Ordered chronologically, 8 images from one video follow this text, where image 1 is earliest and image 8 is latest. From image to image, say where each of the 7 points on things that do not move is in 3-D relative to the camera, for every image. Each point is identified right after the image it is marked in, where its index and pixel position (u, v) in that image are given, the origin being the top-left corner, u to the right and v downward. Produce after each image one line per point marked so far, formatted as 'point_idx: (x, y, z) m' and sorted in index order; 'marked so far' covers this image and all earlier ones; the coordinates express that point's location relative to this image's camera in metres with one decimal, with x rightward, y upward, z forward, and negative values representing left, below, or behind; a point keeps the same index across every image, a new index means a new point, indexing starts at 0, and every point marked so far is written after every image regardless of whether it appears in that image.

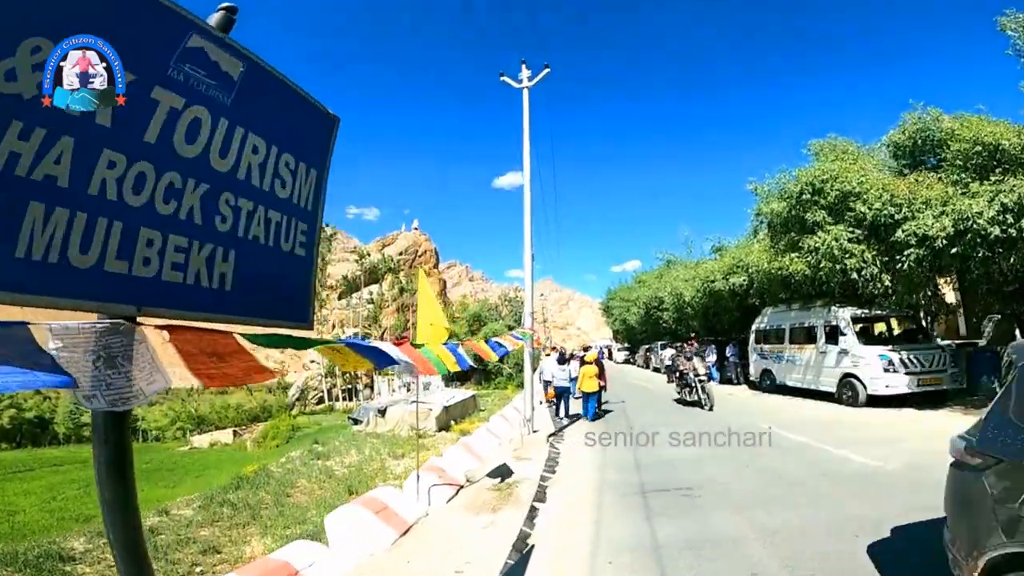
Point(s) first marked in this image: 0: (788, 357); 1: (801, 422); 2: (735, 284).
0: (+6.6, -1.6, +15.0) m
1: (+5.4, -2.3, +11.8) m
2: (+6.3, +0.1, +17.7) m
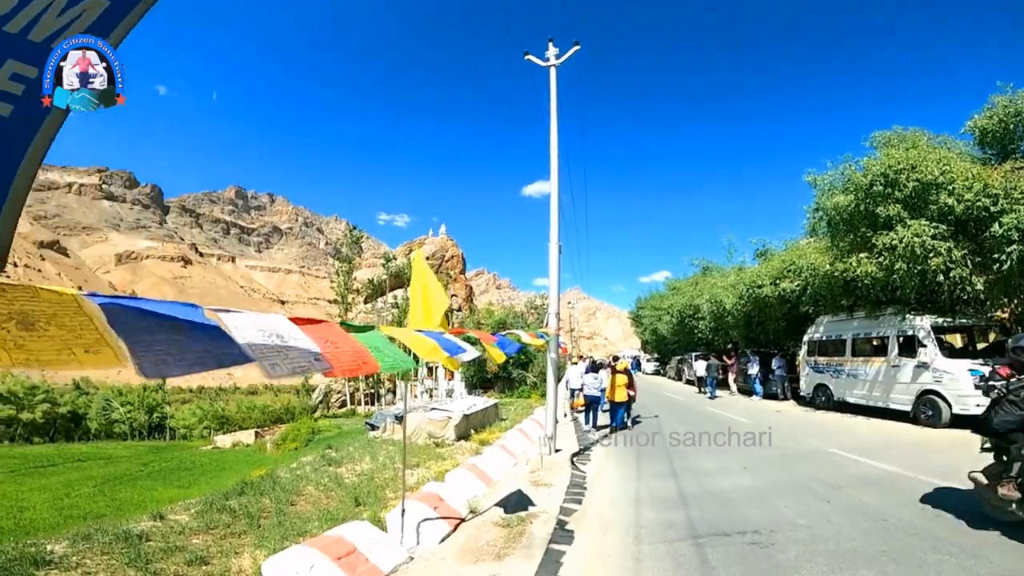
0: (+7.1, -1.8, +13.2) m
1: (+5.7, -2.3, +10.1) m
2: (+6.9, 0.0, +16.0) m
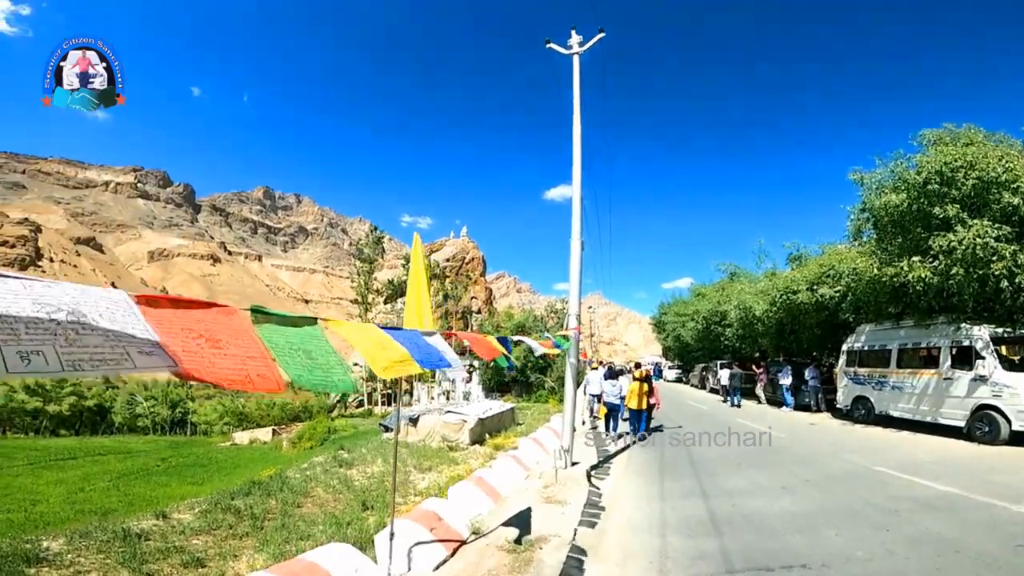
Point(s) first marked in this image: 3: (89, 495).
0: (+7.4, -1.9, +12.2) m
1: (+5.9, -2.4, +9.1) m
2: (+7.4, -0.2, +15.0) m
3: (-11.0, -5.4, +16.4) m
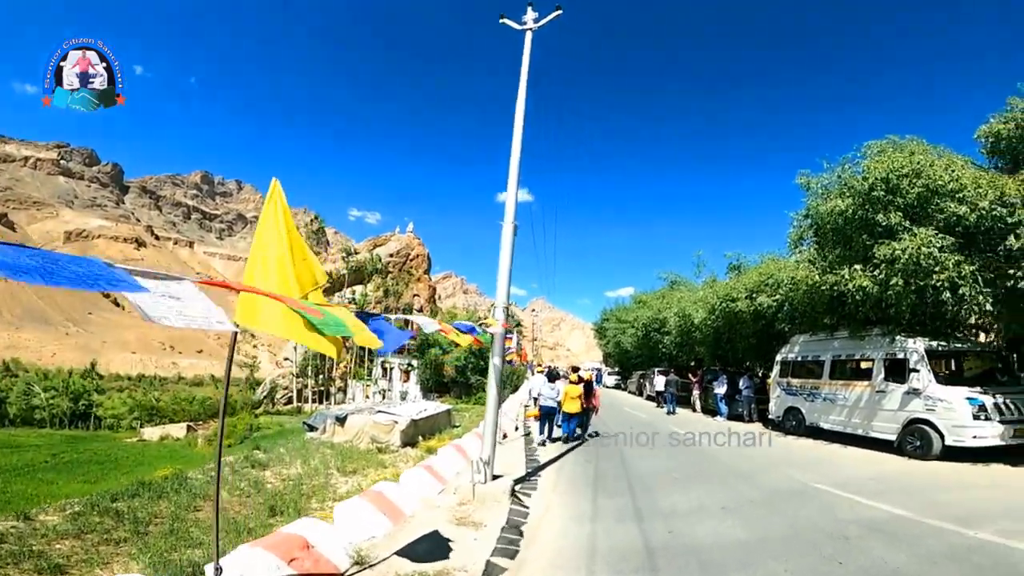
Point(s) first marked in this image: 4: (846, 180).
0: (+6.1, -2.1, +12.1) m
1: (+4.8, -2.5, +8.8) m
2: (+5.8, -0.4, +14.8) m
3: (-12.8, -4.8, +14.6) m
4: (+5.9, +1.9, +11.3) m
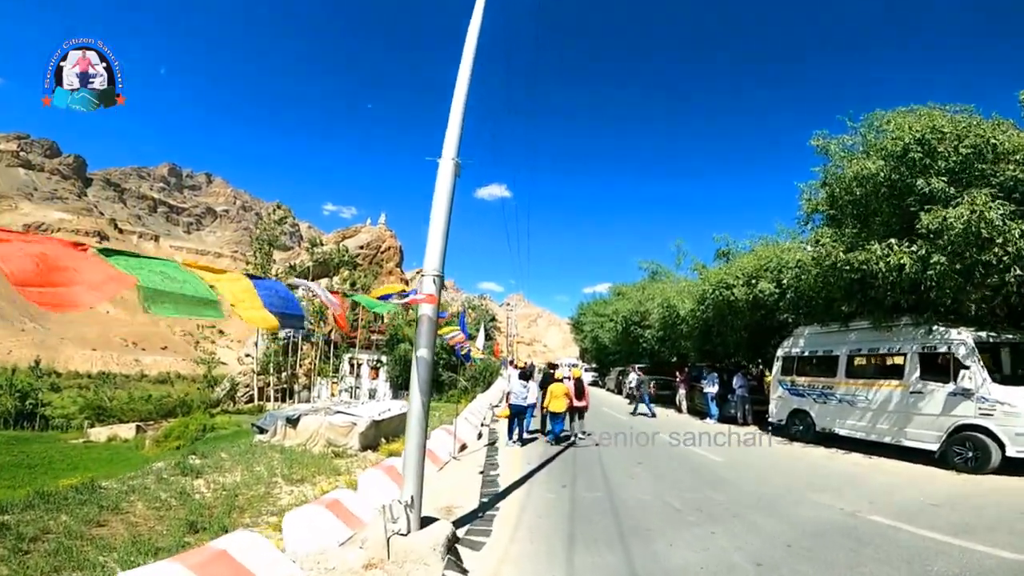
0: (+5.4, -1.8, +10.3) m
1: (+4.3, -2.3, +7.0) m
2: (+5.1, -0.1, +13.0) m
3: (-13.6, -4.4, +12.1) m
4: (+5.4, +2.2, +9.5) m
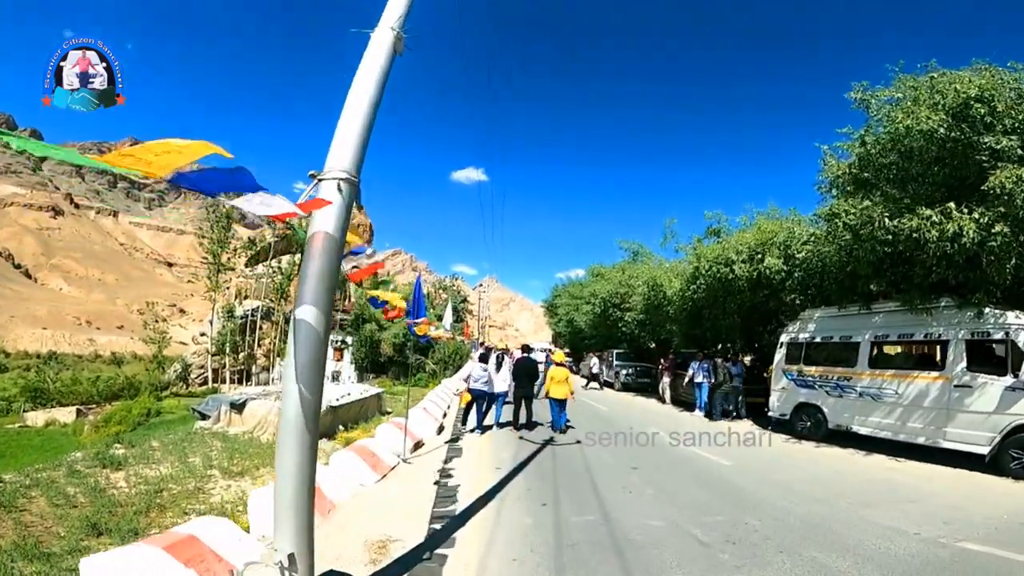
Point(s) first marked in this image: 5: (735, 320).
0: (+5.0, -1.4, +8.8) m
1: (+4.0, -2.0, +5.5) m
2: (+4.6, +0.3, +11.5) m
3: (-14.2, -3.6, +9.7) m
4: (+5.0, +2.5, +7.9) m
5: (+5.0, -0.7, +14.2) m
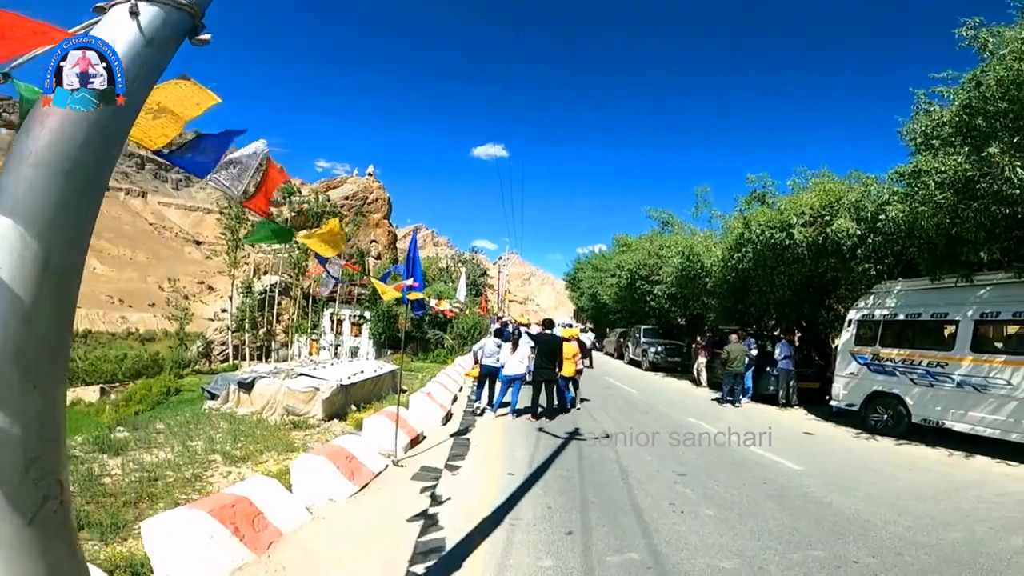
0: (+5.2, -1.1, +7.2) m
1: (+4.1, -1.7, +3.9) m
2: (+4.9, +0.8, +9.8) m
3: (-13.9, -3.1, +8.9) m
4: (+5.2, +2.9, +6.2) m
5: (+5.4, -0.1, +12.5) m
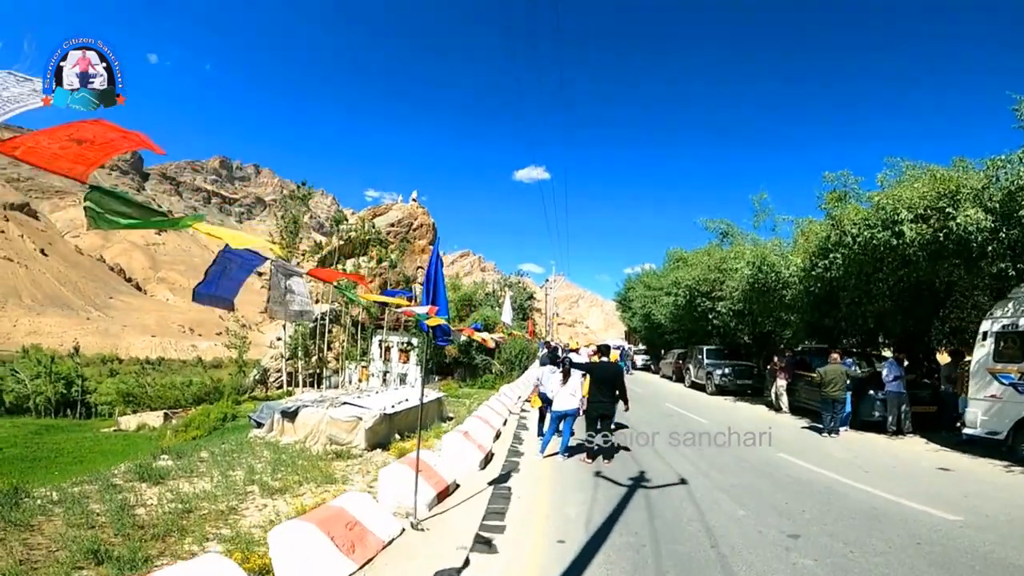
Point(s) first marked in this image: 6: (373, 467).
0: (+5.7, -1.0, +5.4) m
1: (+4.3, -1.5, +2.2) m
2: (+5.6, +0.7, +8.2) m
3: (-13.1, -3.5, +8.7) m
4: (+5.6, +3.0, +4.5) m
5: (+6.4, -0.3, +10.7) m
6: (-3.4, -4.3, +15.4) m
